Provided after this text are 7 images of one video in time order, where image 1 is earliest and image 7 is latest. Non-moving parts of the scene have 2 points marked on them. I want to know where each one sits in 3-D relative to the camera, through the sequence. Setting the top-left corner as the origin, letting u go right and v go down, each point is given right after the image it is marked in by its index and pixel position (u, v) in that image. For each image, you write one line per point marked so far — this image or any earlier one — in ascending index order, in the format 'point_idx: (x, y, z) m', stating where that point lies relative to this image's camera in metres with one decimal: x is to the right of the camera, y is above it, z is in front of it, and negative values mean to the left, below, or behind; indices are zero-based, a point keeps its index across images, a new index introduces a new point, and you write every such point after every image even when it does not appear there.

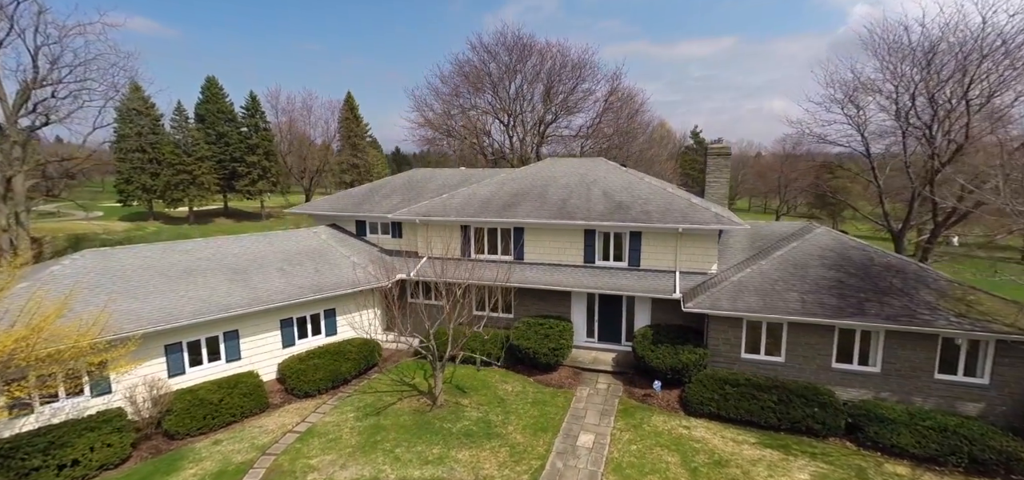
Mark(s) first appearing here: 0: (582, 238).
0: (+2.5, 0.0, +17.6) m
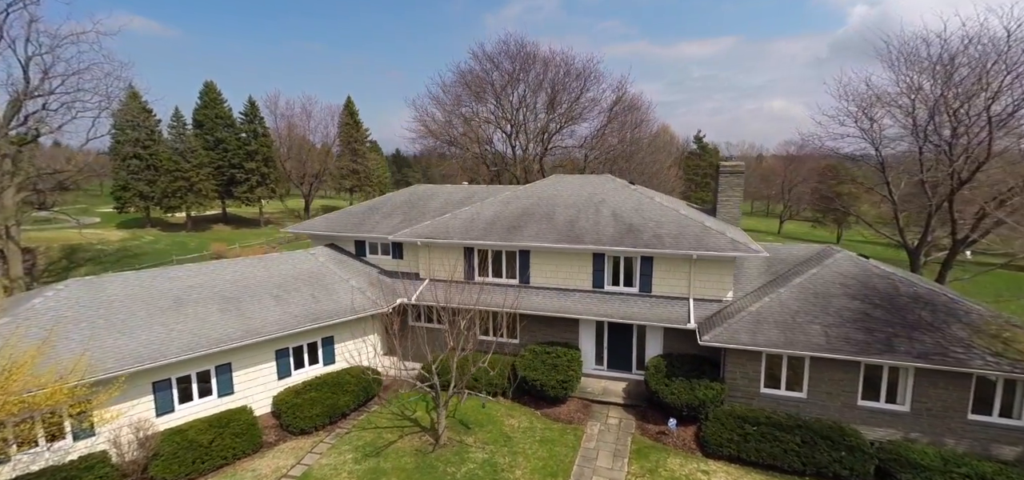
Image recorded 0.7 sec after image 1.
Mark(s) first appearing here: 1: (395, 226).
0: (+2.7, -0.8, +16.8) m
1: (-4.6, +0.5, +19.5) m
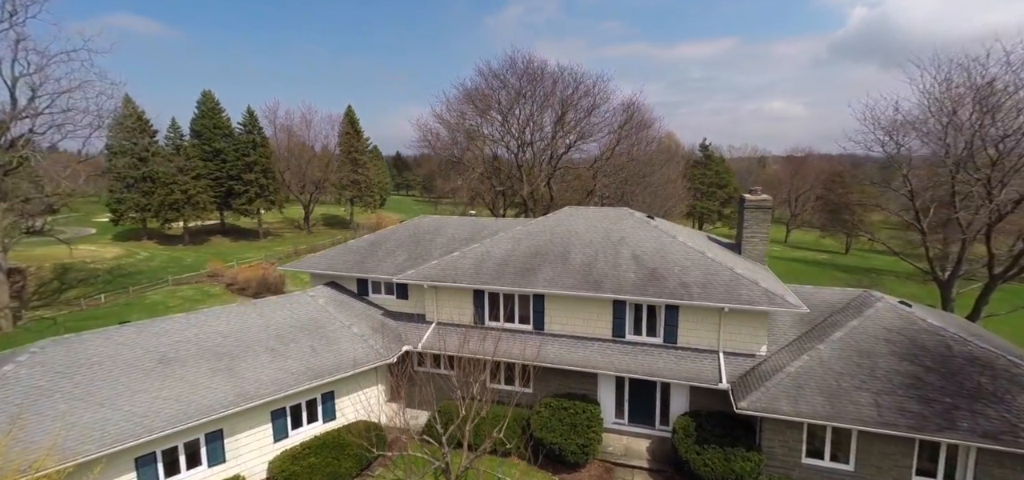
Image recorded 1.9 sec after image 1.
0: (+3.1, -2.2, +15.6) m
1: (-4.2, -0.9, +18.3) m
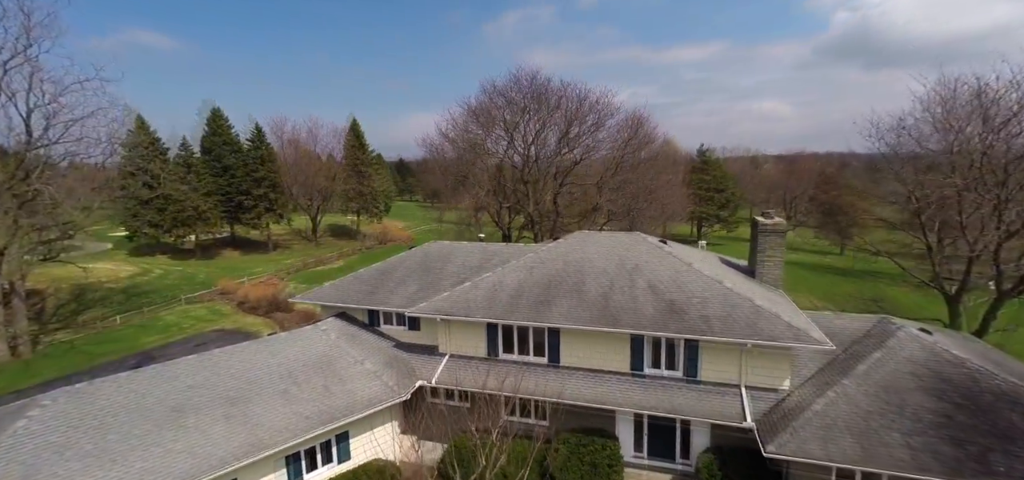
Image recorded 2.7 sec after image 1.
0: (+3.6, -3.2, +15.3) m
1: (-3.7, -2.0, +18.1) m
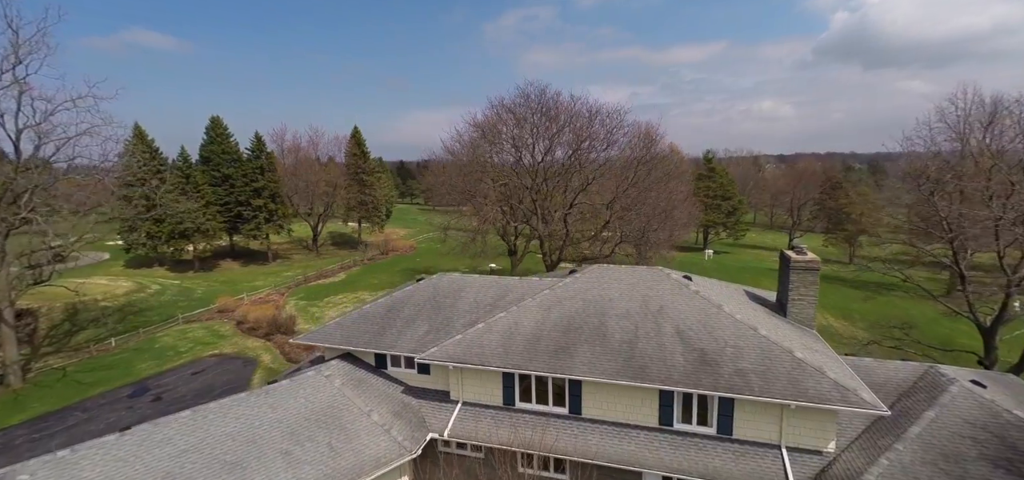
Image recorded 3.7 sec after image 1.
0: (+4.1, -4.5, +14.2) m
1: (-3.2, -3.3, +17.0) m
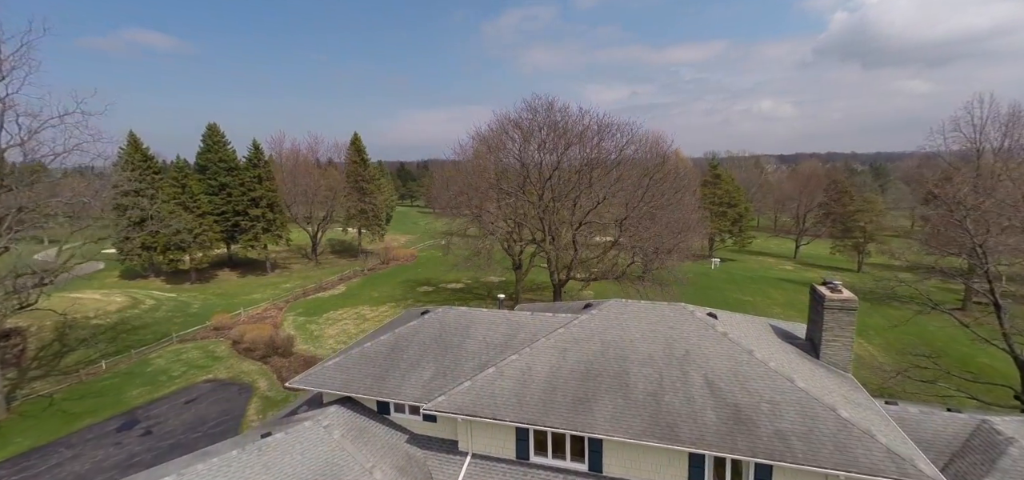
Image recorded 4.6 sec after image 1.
0: (+4.5, -5.7, +13.0) m
1: (-2.8, -4.5, +15.8) m
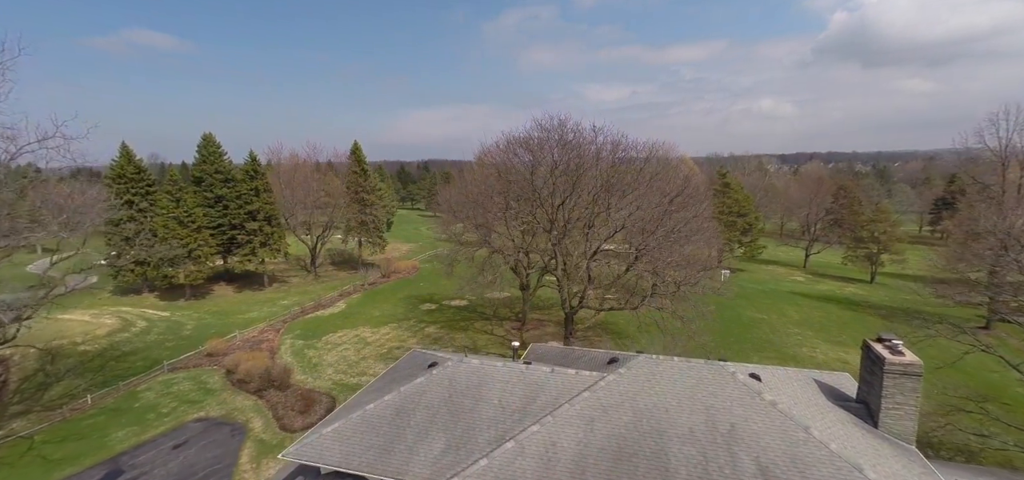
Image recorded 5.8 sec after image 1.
0: (+5.1, -7.2, +11.2) m
1: (-2.2, -6.1, +14.0) m
